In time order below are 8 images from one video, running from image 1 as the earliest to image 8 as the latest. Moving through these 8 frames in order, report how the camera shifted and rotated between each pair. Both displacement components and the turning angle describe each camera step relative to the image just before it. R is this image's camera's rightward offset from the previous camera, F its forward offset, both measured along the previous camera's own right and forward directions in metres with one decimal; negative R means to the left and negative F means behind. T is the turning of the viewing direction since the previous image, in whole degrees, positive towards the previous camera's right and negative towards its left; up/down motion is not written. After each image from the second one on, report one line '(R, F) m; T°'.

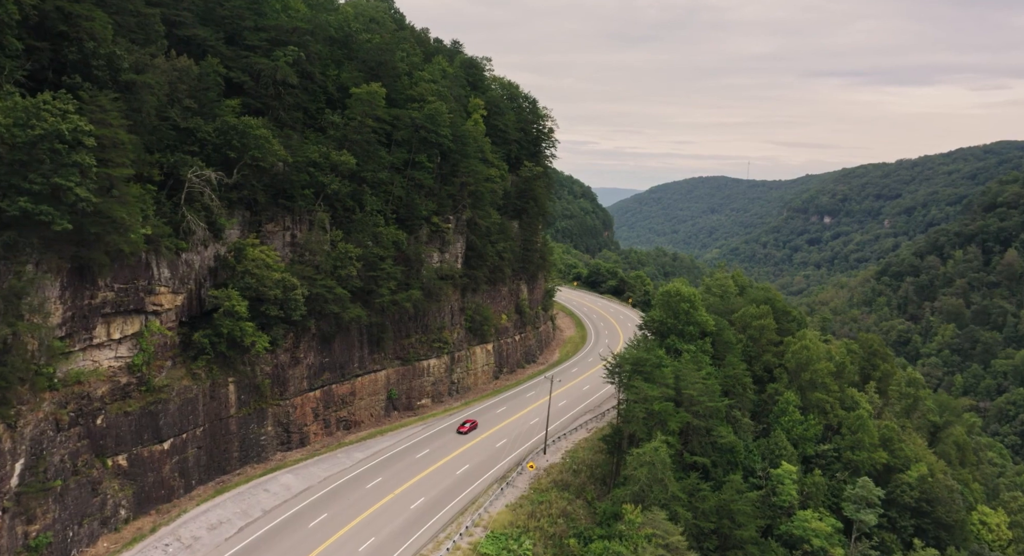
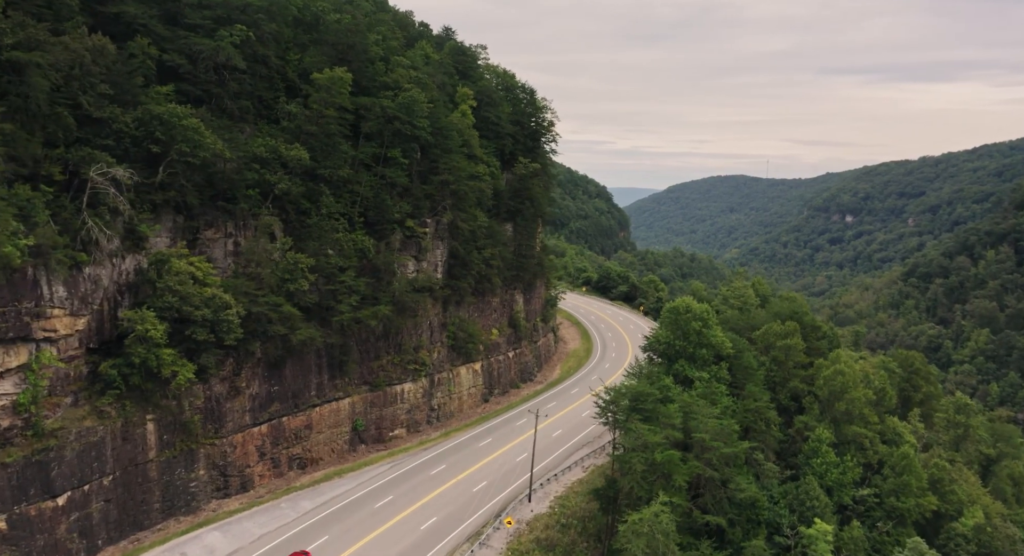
(+1.9, +7.0) m; -1°
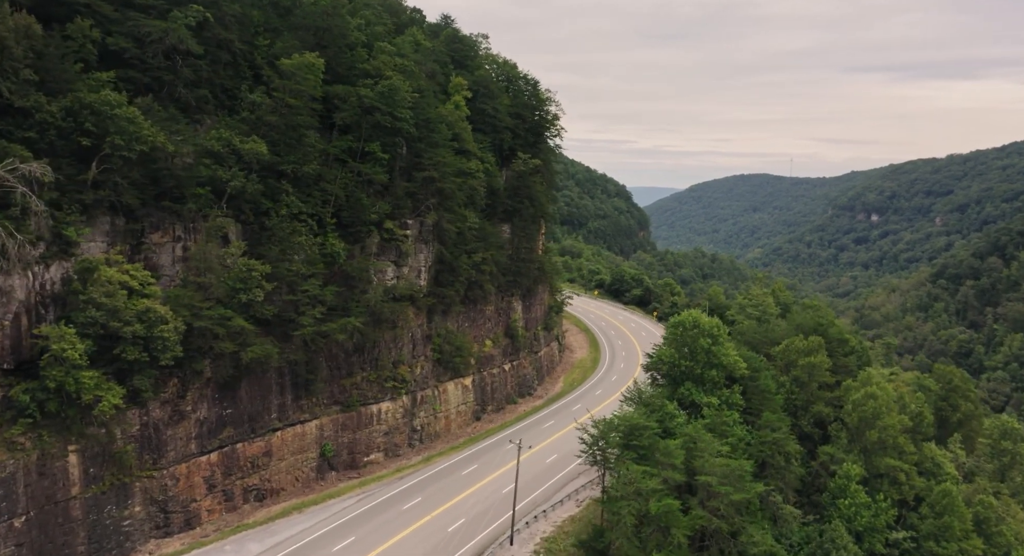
(+1.7, +4.8) m; -2°
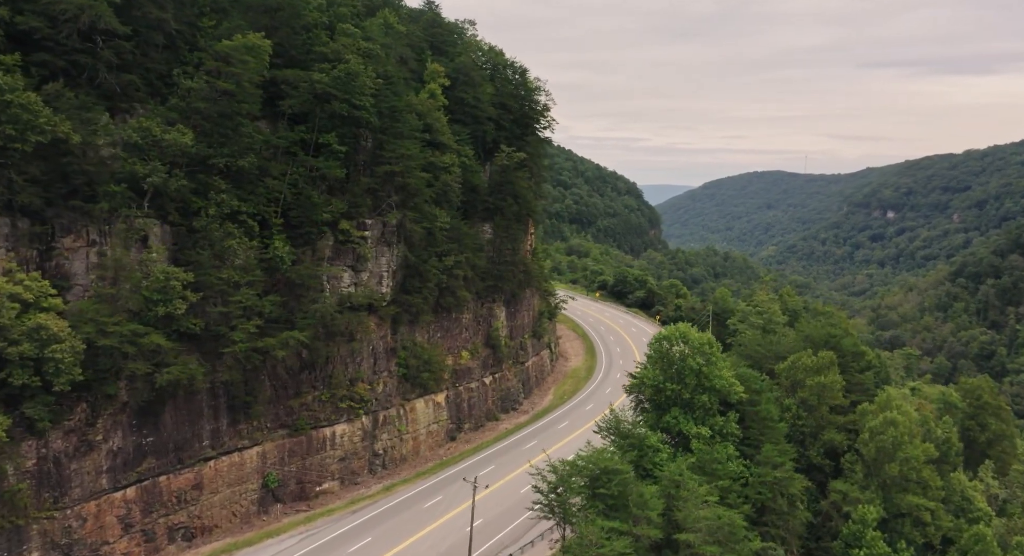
(+2.0, +4.8) m; -1°
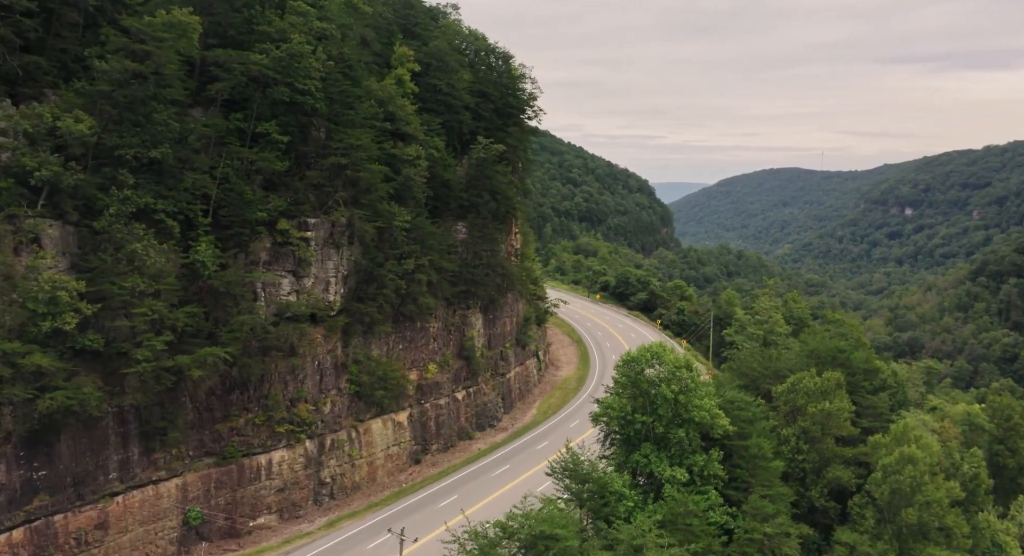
(+2.3, +4.7) m; -1°
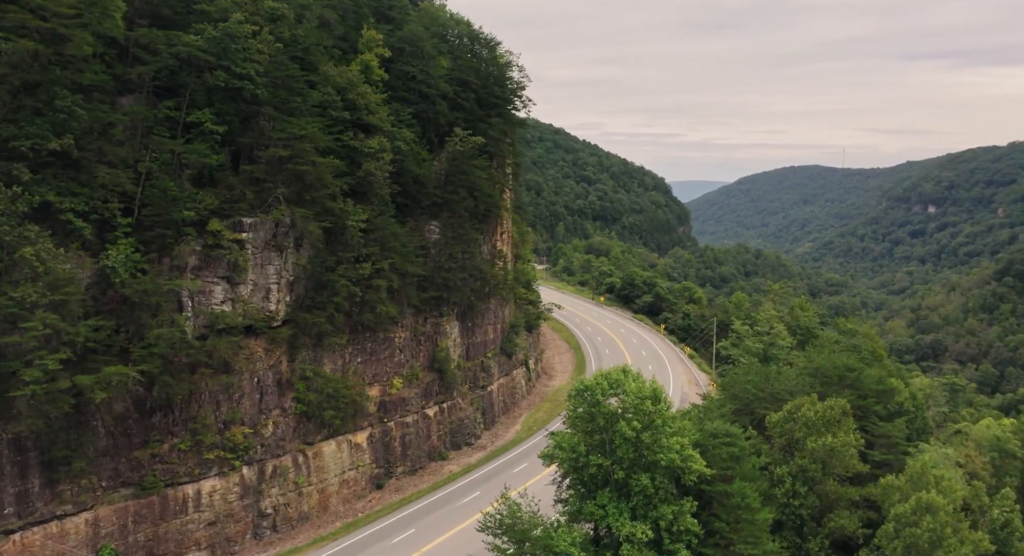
(+2.2, +4.1) m; -1°
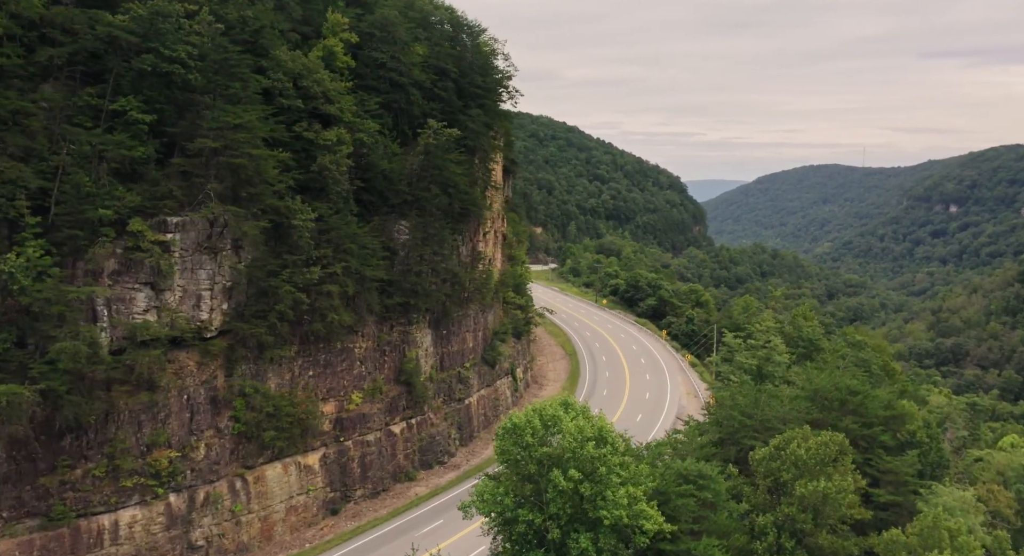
(+2.0, +3.5) m; -1°
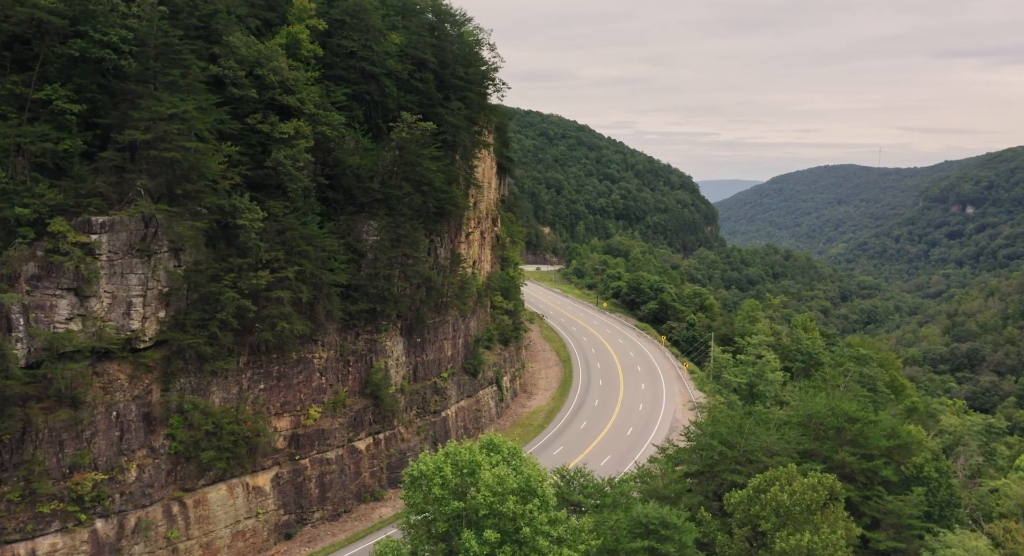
(+1.6, +2.7) m; -1°
